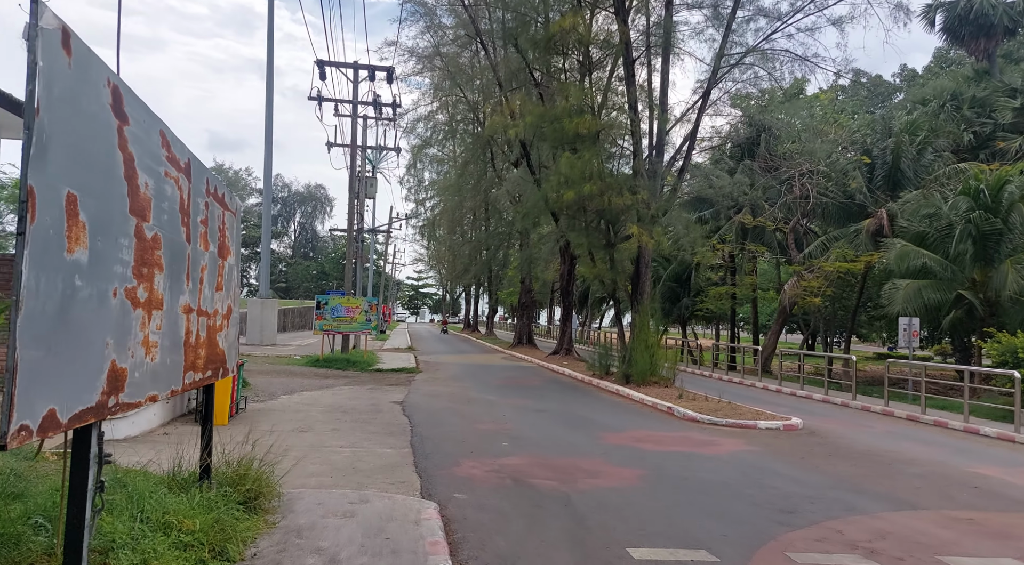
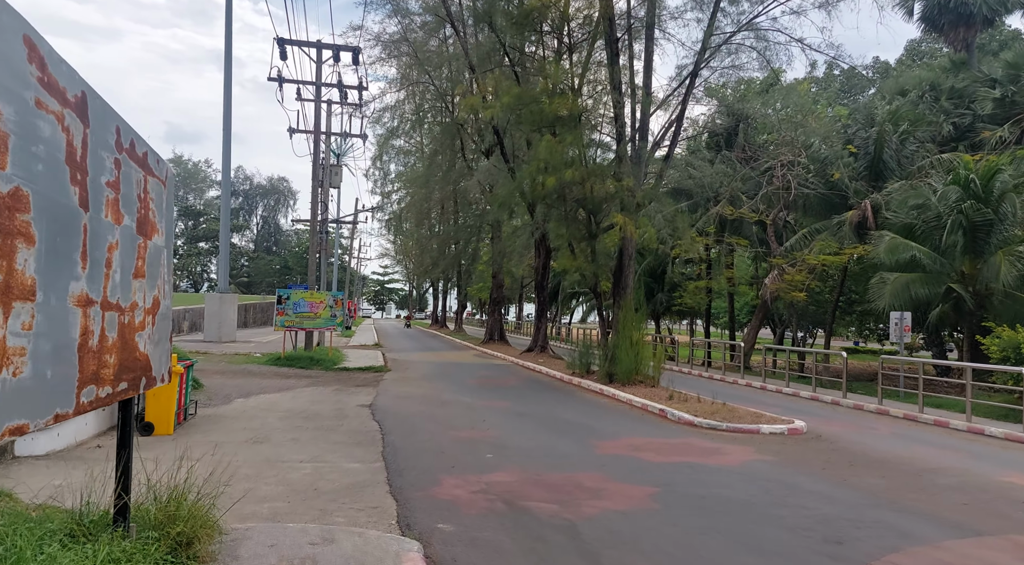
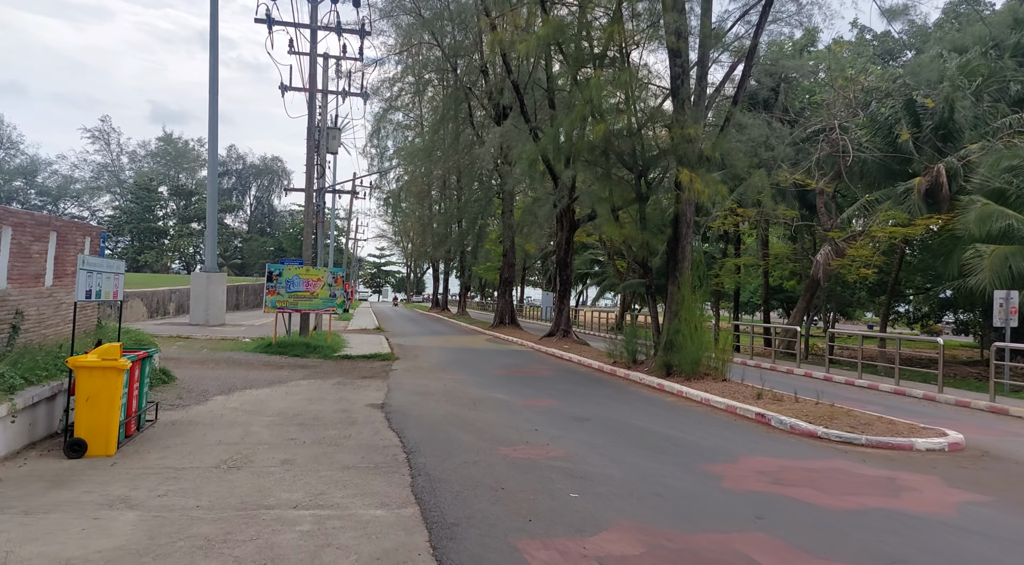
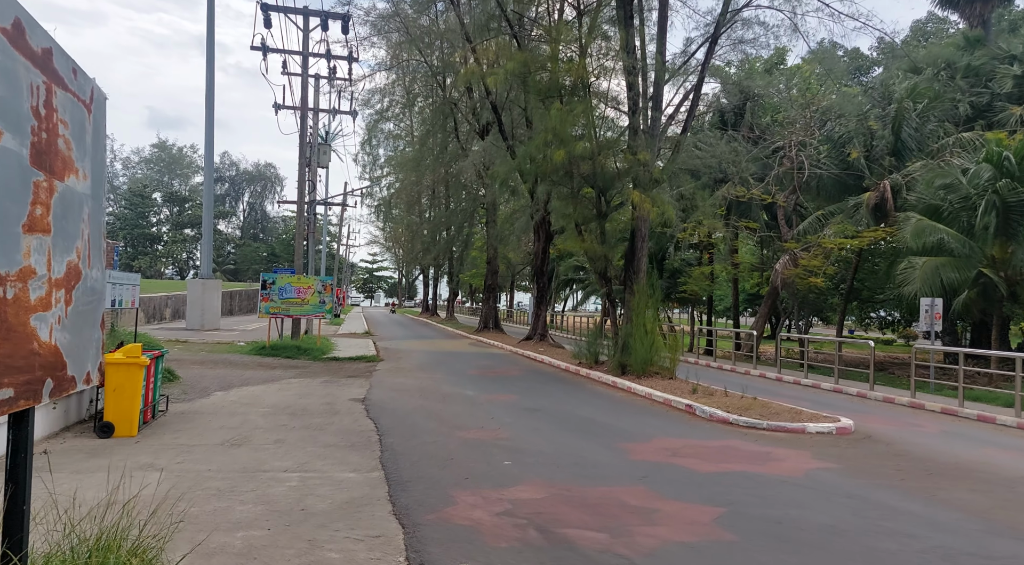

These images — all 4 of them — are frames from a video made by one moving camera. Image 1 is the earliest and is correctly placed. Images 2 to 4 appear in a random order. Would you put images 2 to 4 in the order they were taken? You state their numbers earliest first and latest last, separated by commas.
2, 4, 3
